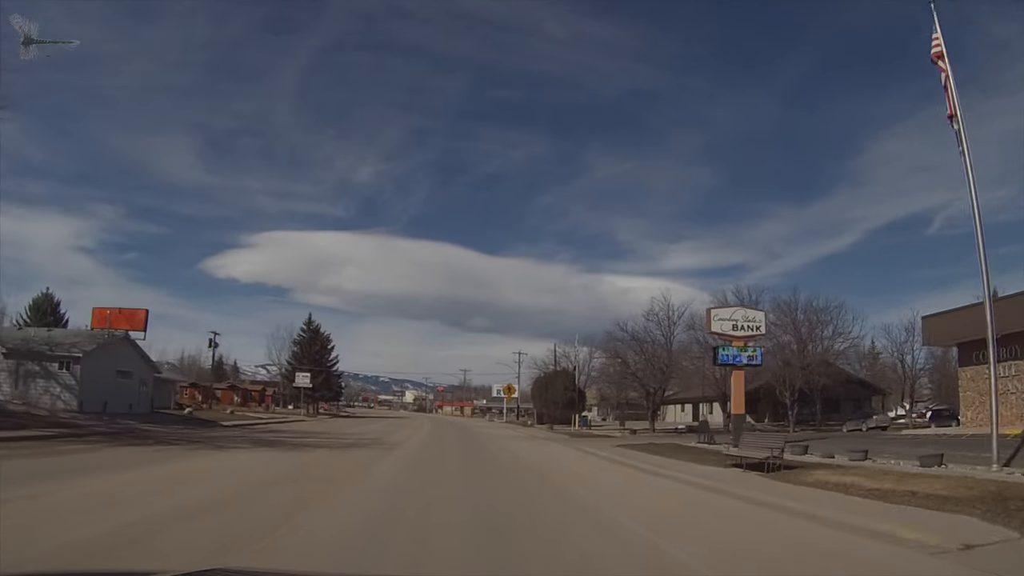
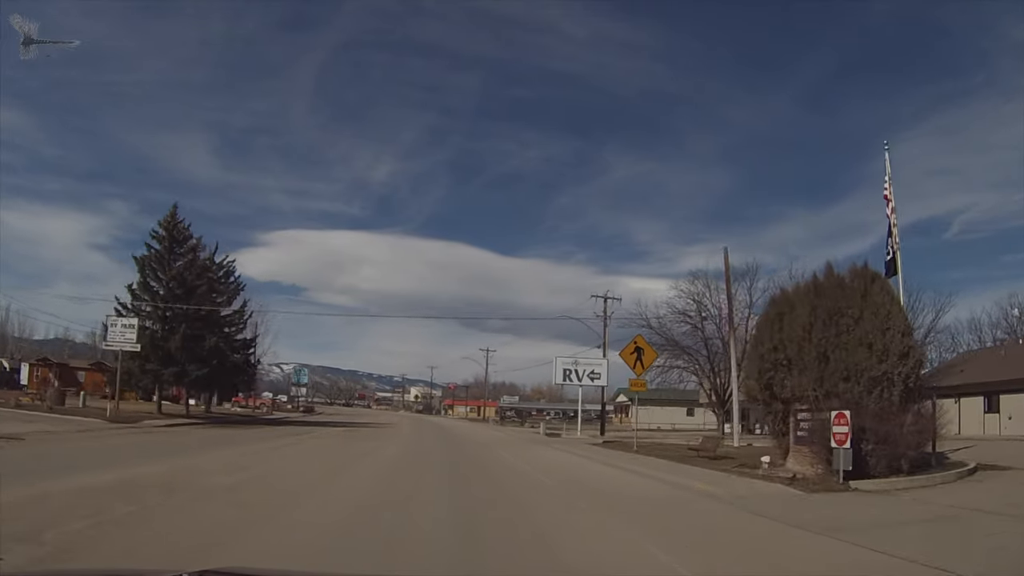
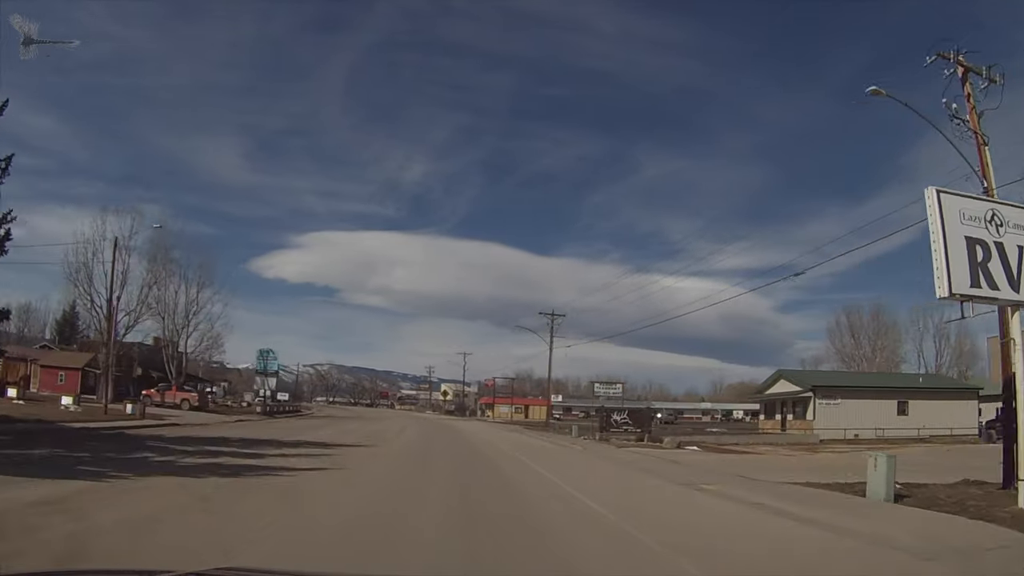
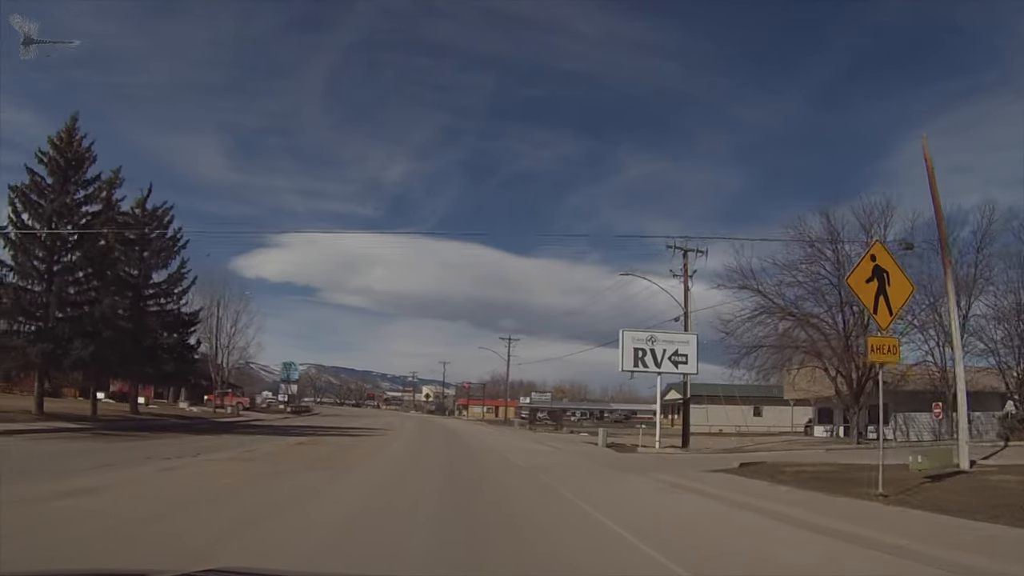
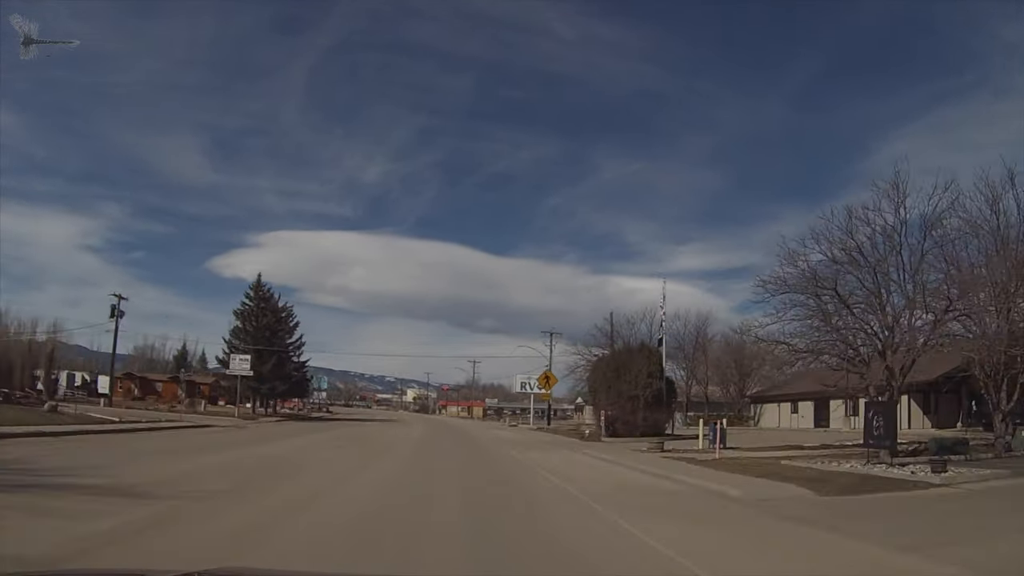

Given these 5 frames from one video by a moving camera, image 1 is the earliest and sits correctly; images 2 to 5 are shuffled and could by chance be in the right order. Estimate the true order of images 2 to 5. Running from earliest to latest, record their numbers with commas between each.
5, 2, 4, 3
